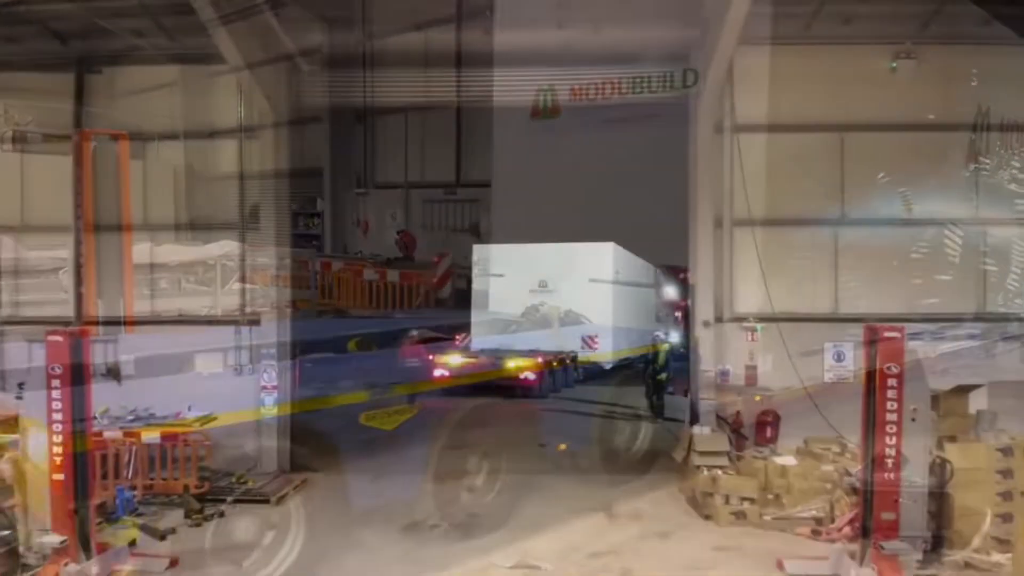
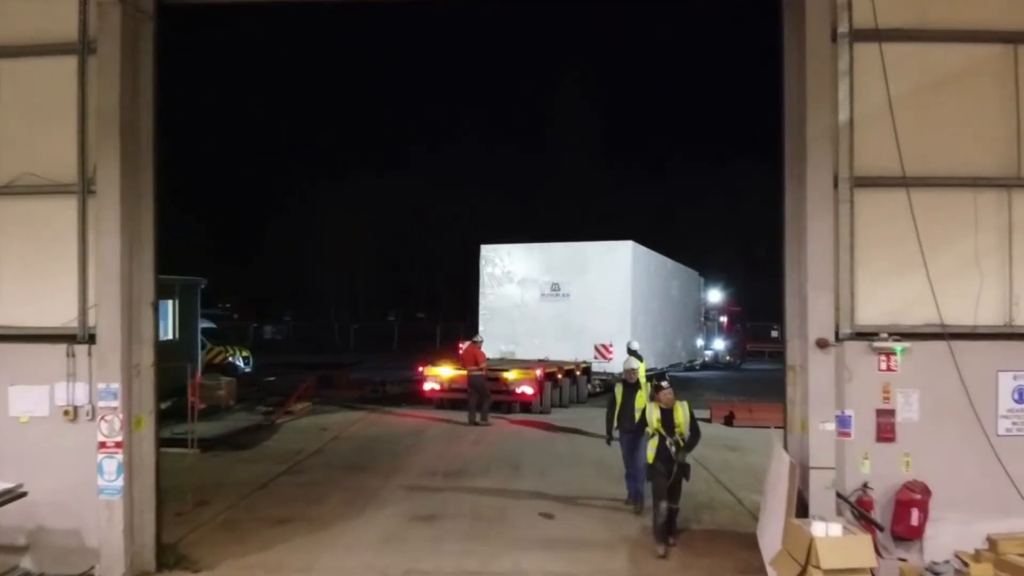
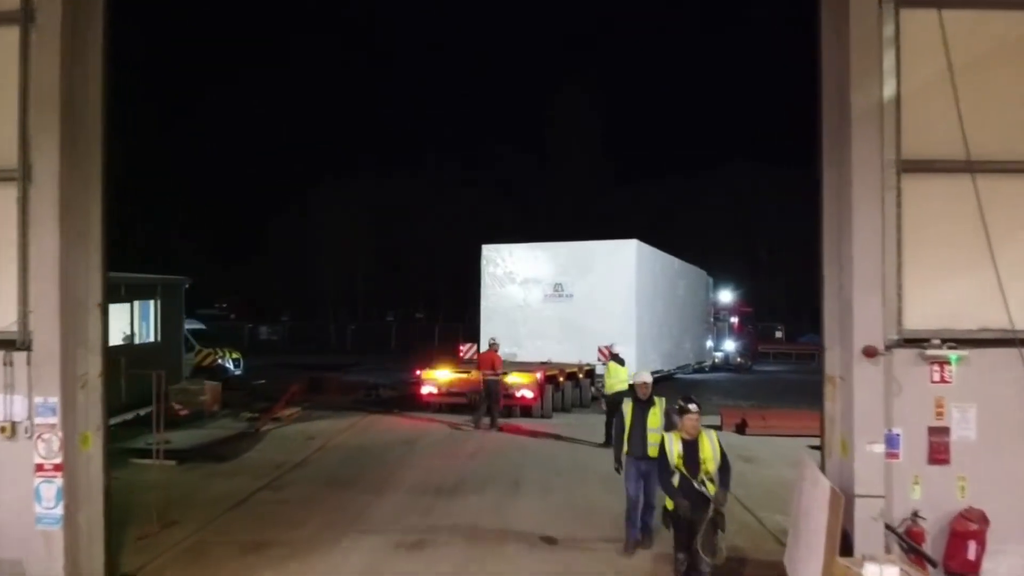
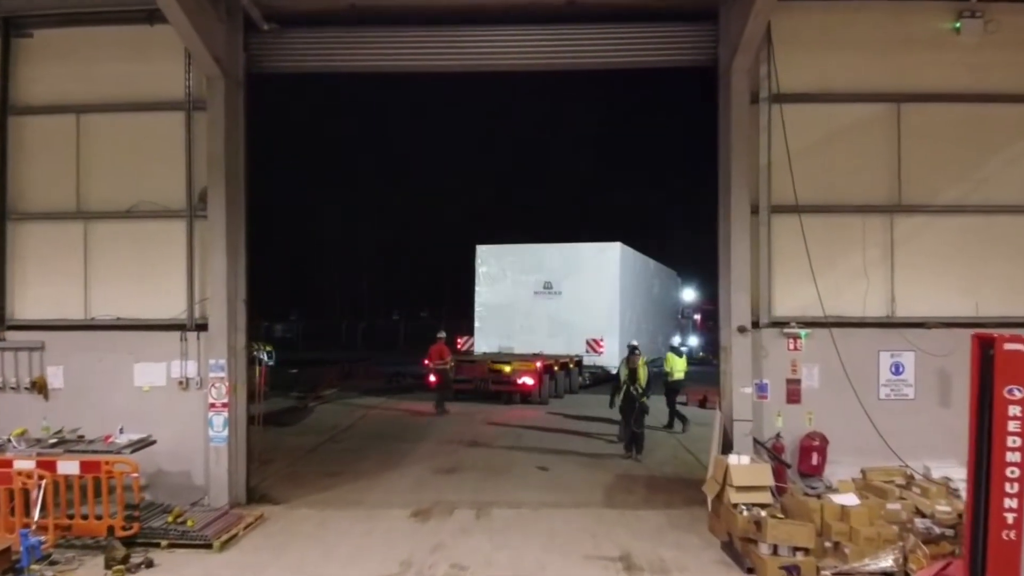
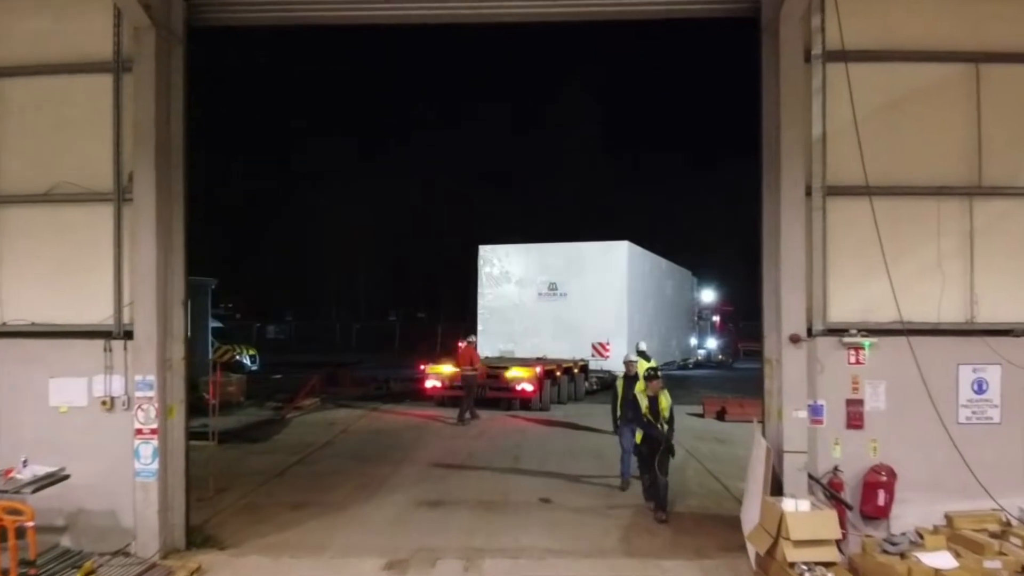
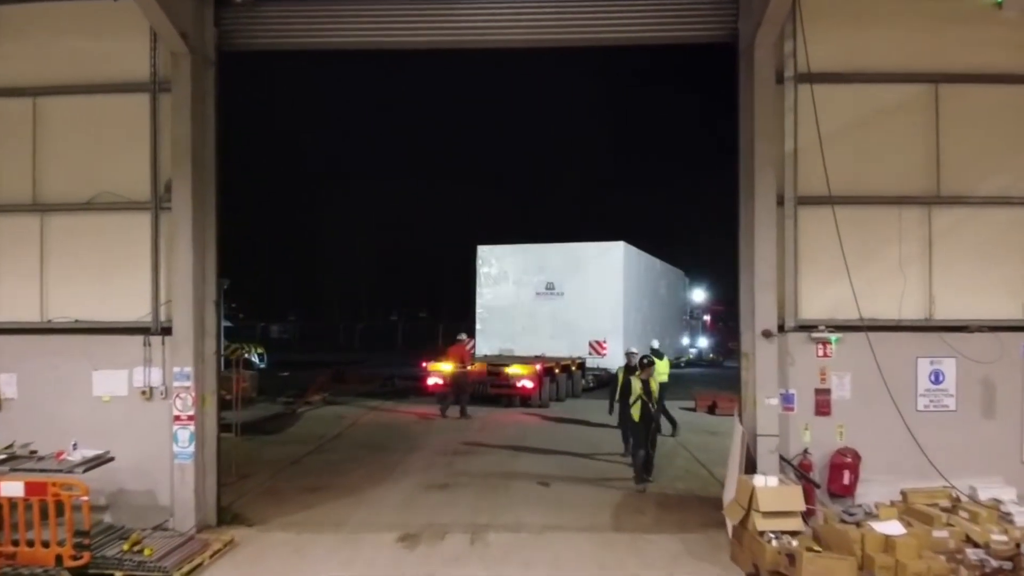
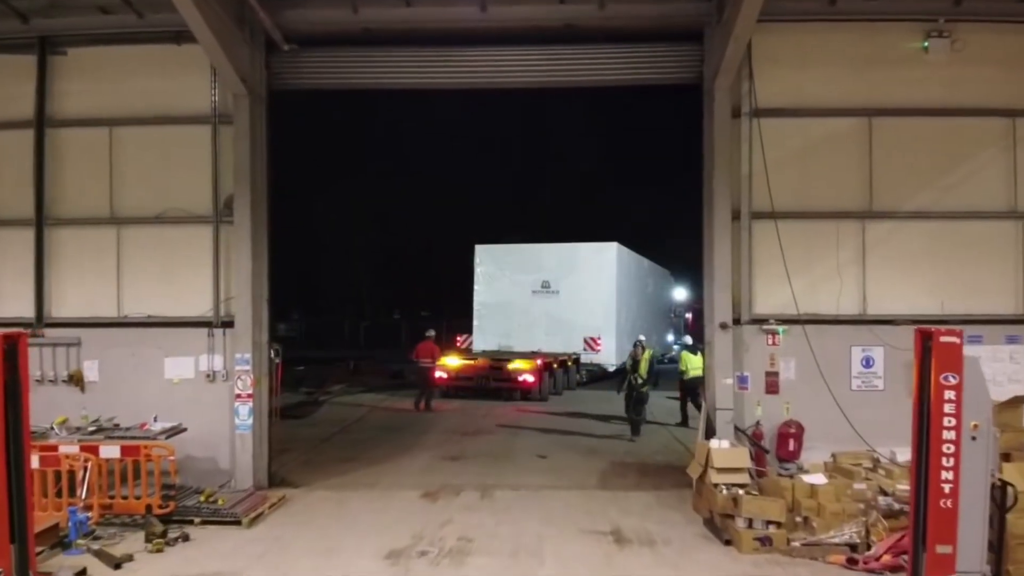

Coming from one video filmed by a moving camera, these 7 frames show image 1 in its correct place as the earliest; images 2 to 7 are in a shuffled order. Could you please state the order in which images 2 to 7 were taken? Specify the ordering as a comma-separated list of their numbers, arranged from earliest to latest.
7, 4, 6, 5, 2, 3
